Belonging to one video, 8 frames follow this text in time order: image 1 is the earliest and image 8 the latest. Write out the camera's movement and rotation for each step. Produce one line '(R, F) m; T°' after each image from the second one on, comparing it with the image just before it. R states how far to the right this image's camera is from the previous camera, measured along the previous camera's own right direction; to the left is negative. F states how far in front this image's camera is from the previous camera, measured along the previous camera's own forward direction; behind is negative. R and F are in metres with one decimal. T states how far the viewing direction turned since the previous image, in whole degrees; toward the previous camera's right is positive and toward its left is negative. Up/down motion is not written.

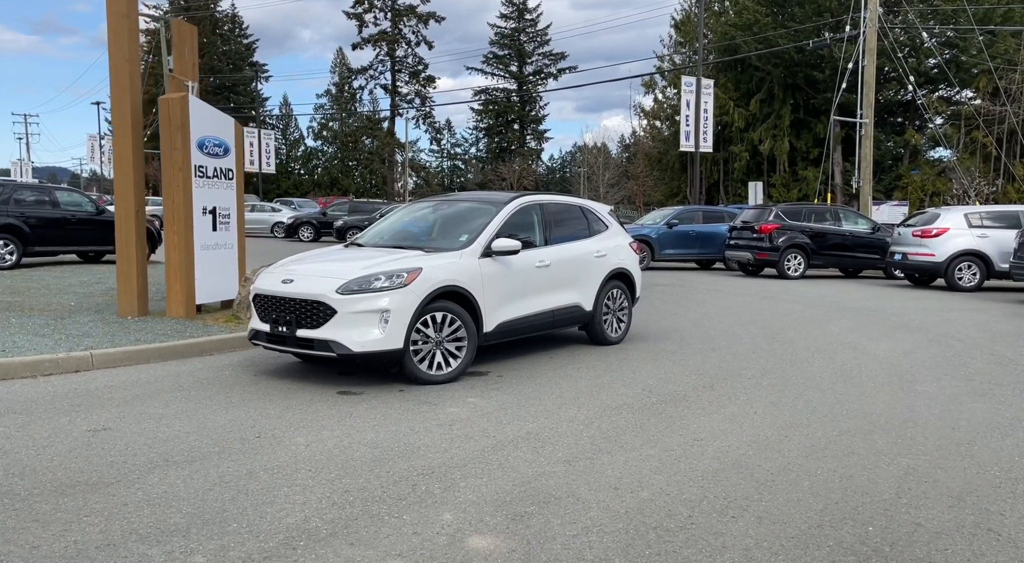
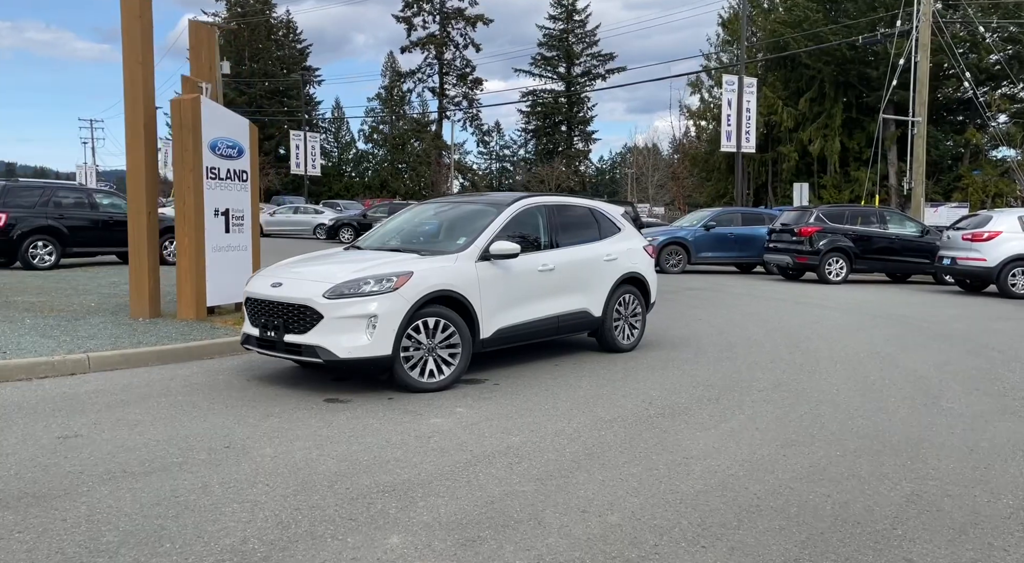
(+0.4, +0.3) m; -3°
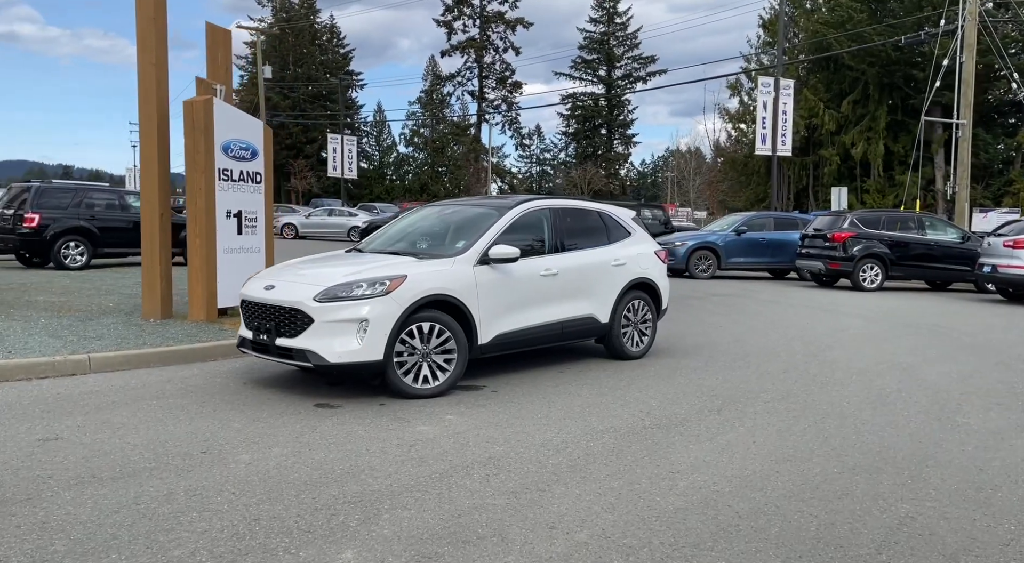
(+0.3, +0.2) m; -3°
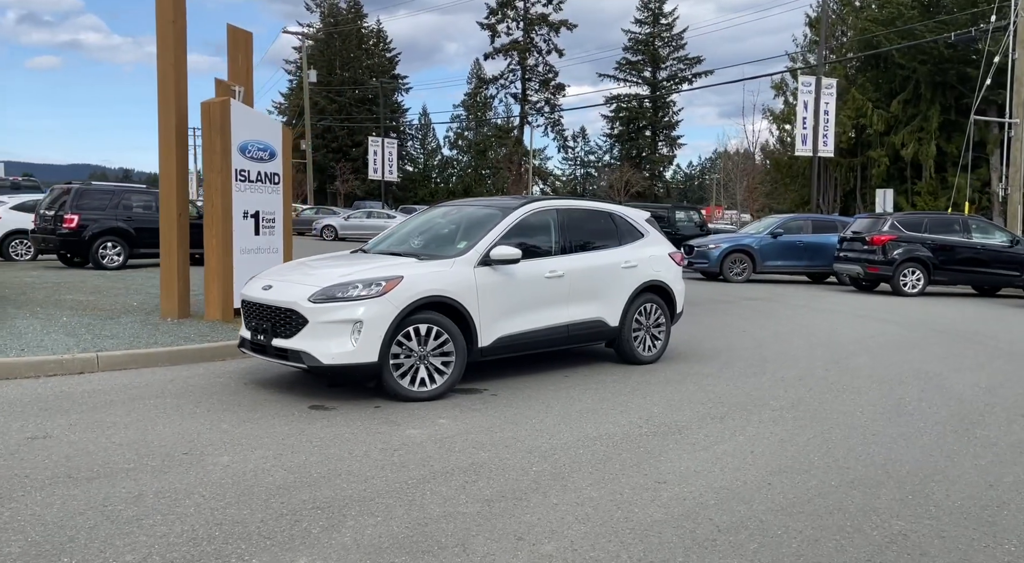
(+0.4, +0.1) m; -3°
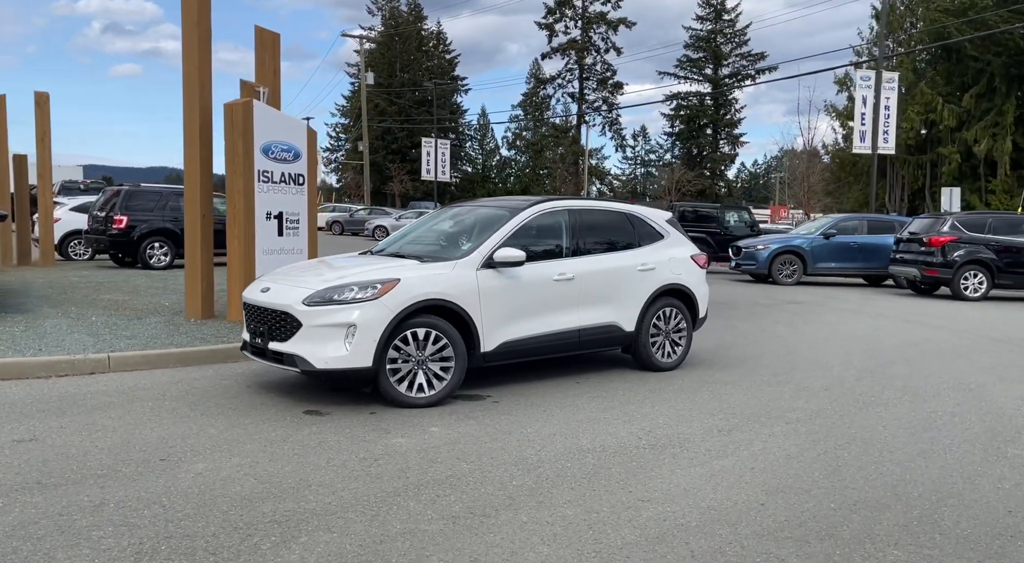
(+0.5, +0.2) m; -4°
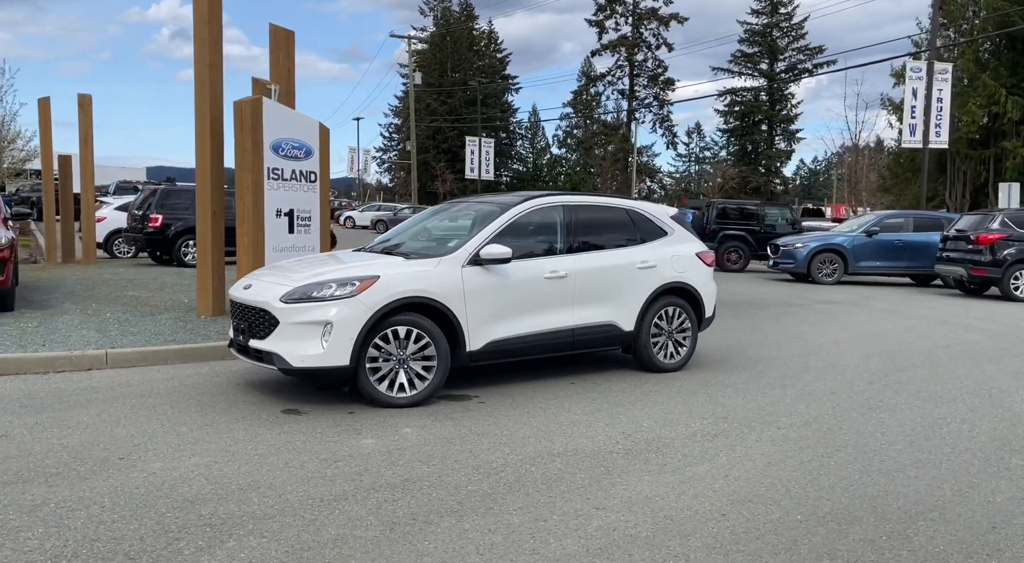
(+0.5, +0.2) m; -4°
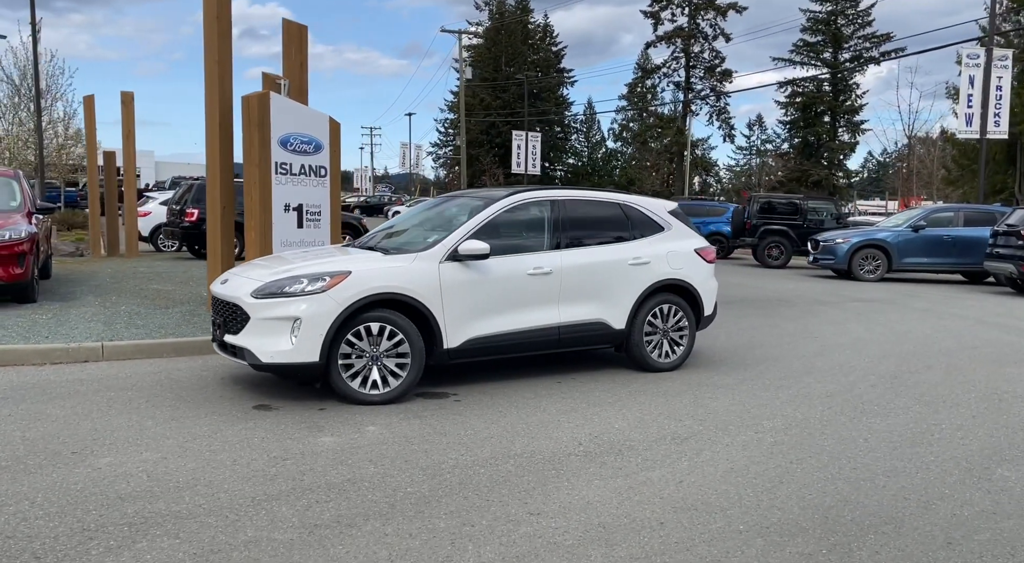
(+0.6, +0.2) m; -4°
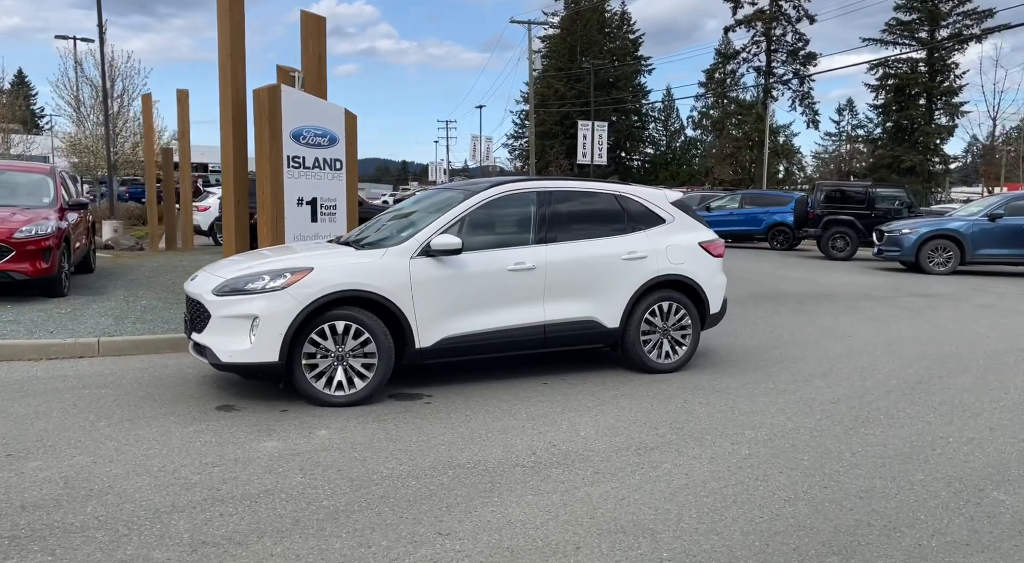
(+0.8, +0.4) m; -5°
